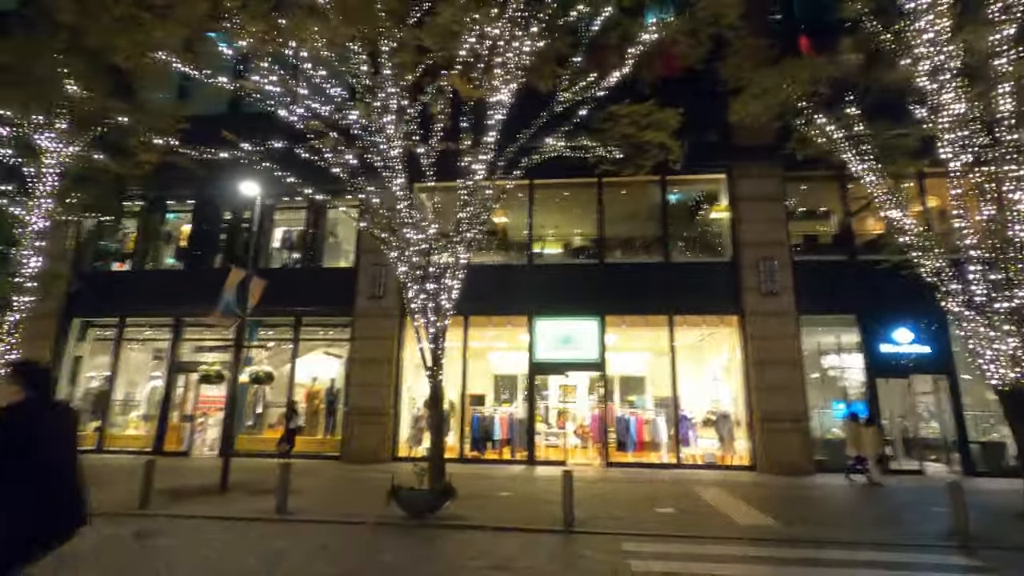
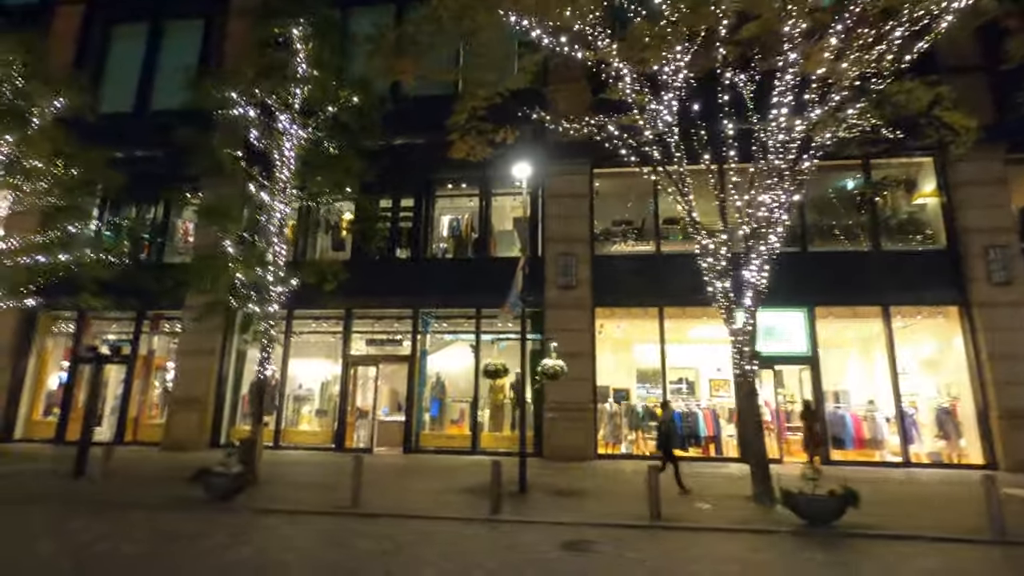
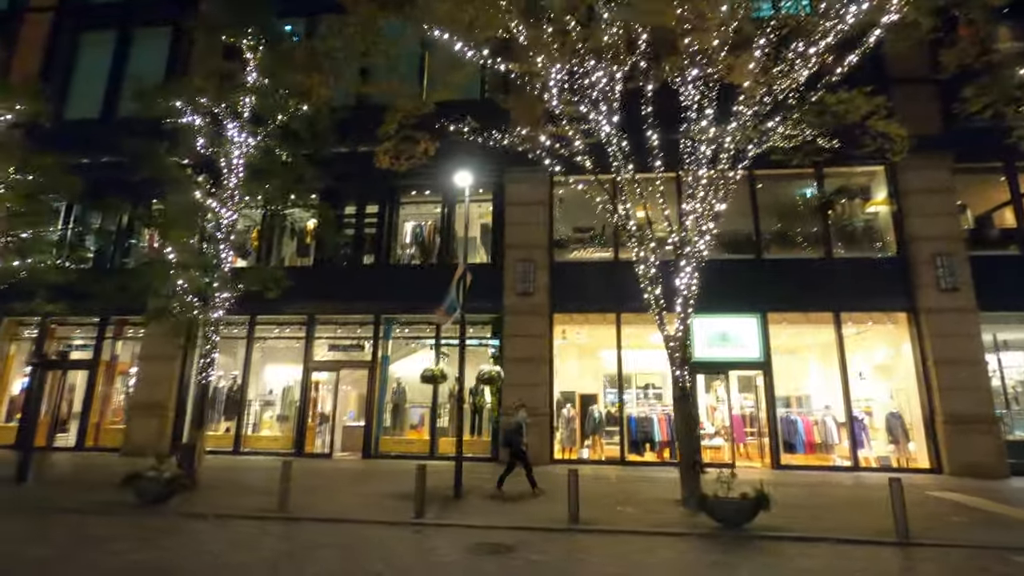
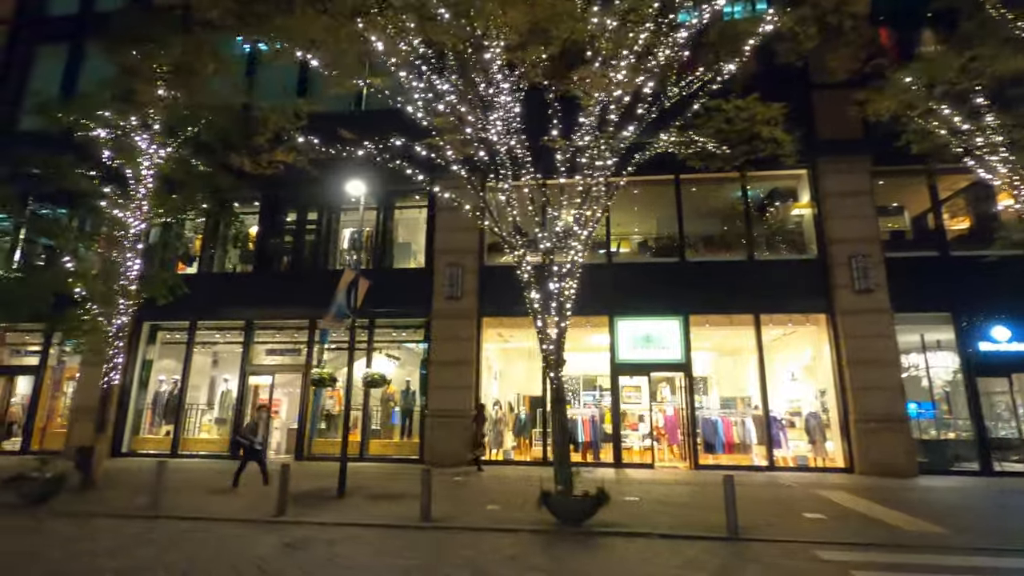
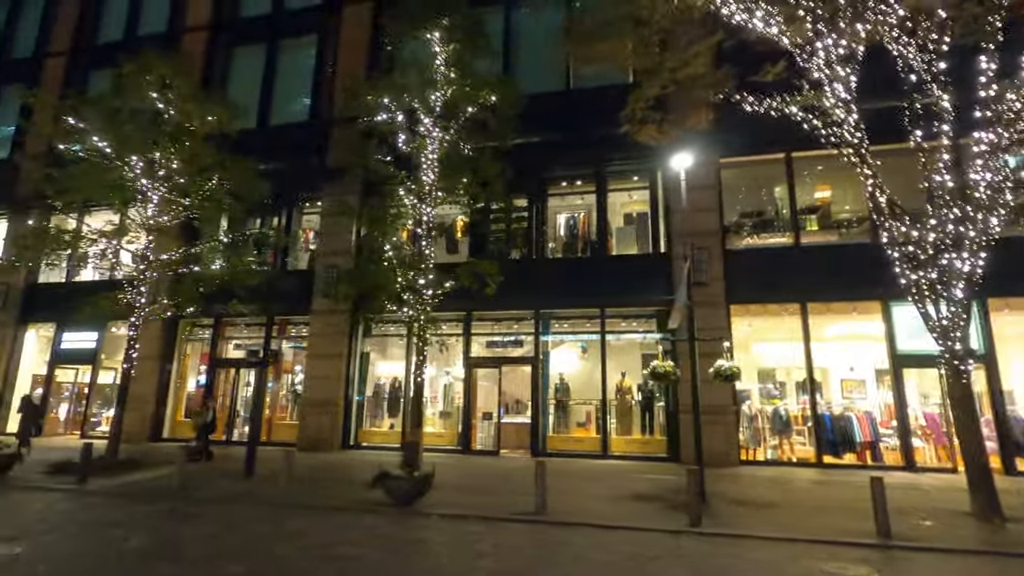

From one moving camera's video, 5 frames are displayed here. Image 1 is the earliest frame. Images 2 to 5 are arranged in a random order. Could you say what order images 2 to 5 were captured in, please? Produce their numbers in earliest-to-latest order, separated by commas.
4, 3, 2, 5
